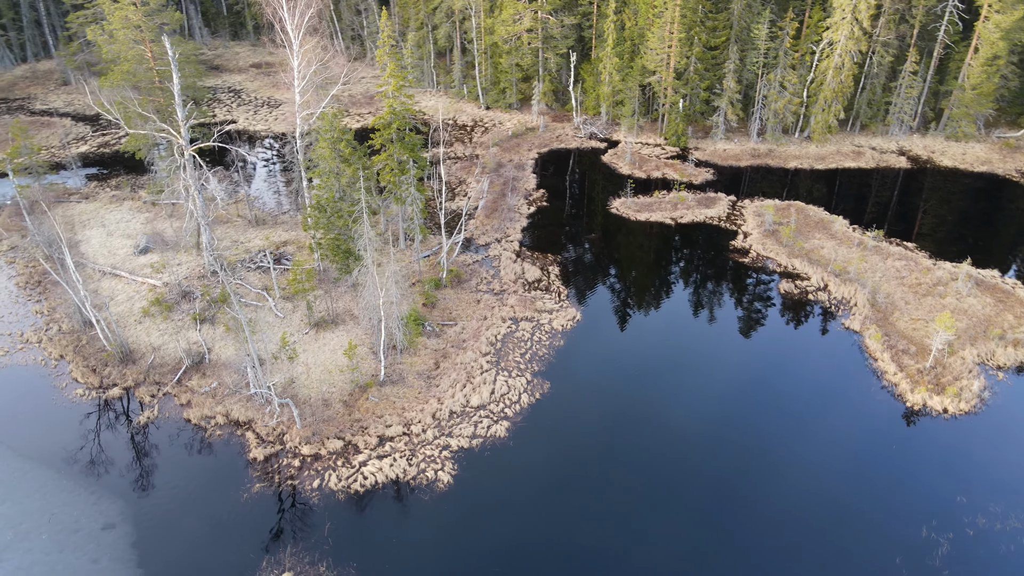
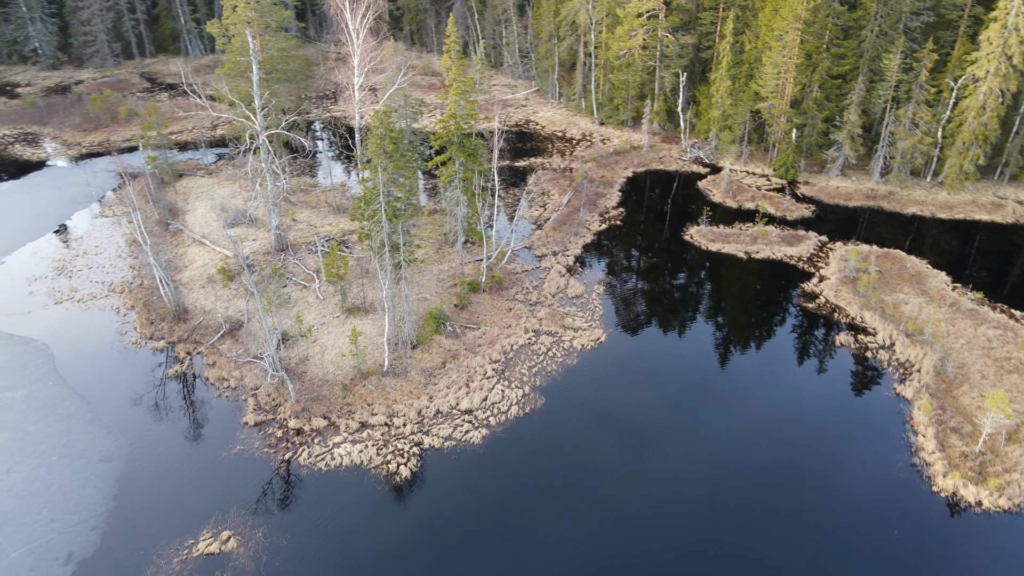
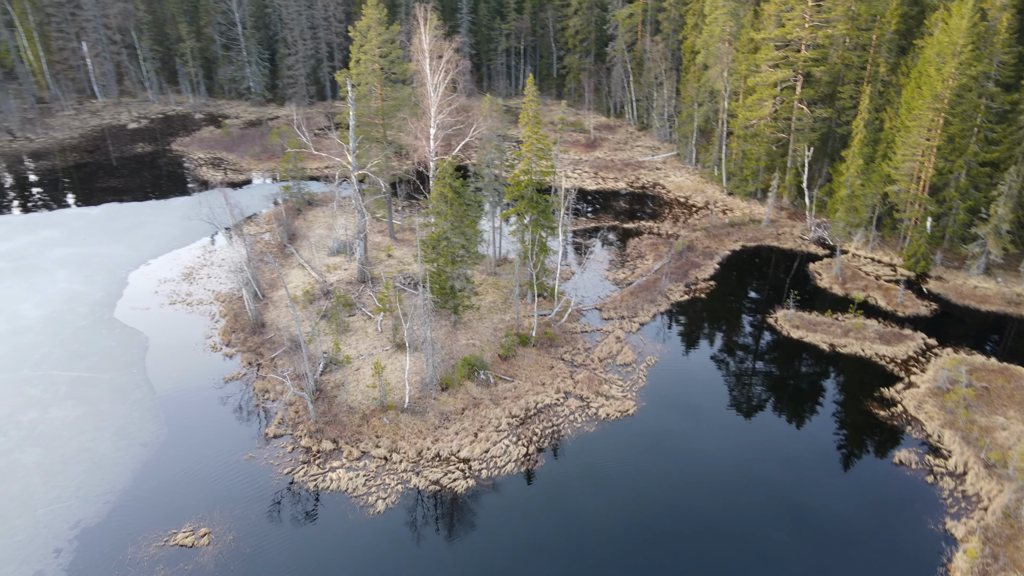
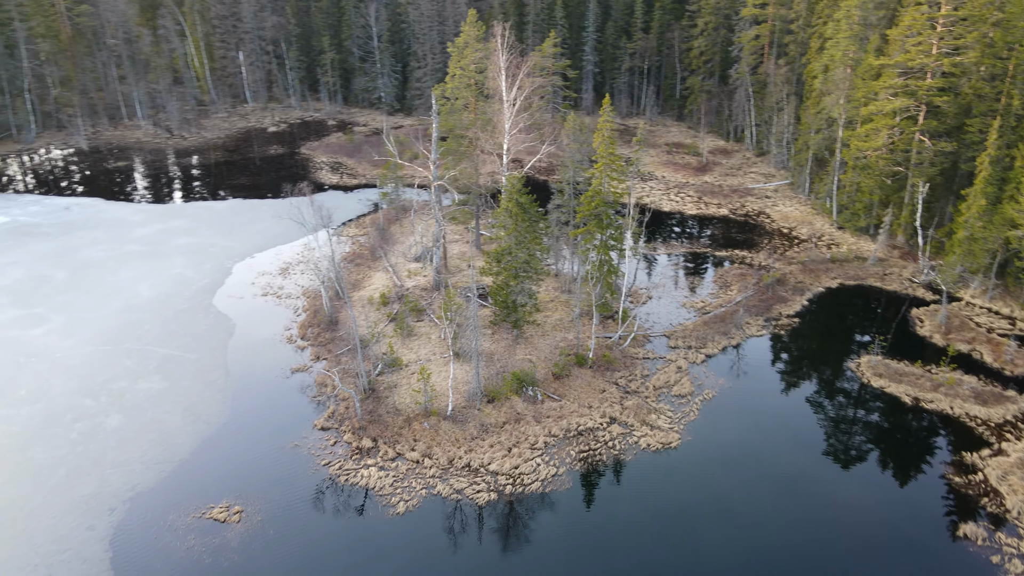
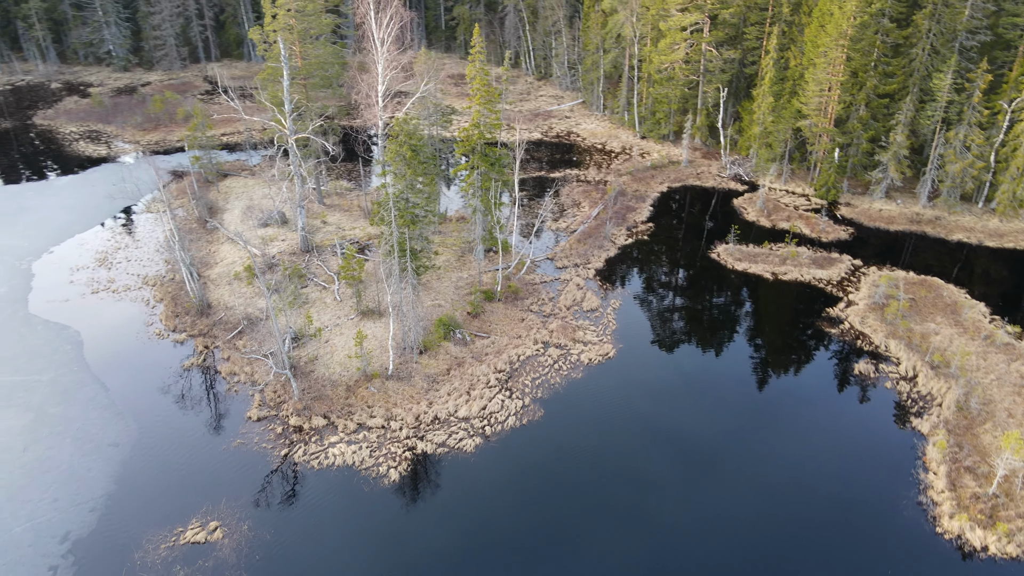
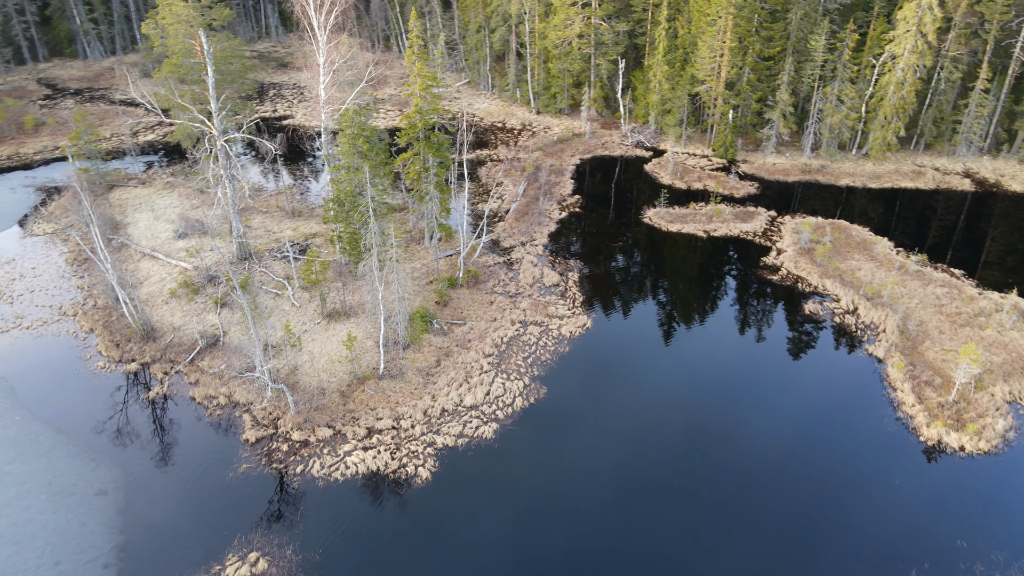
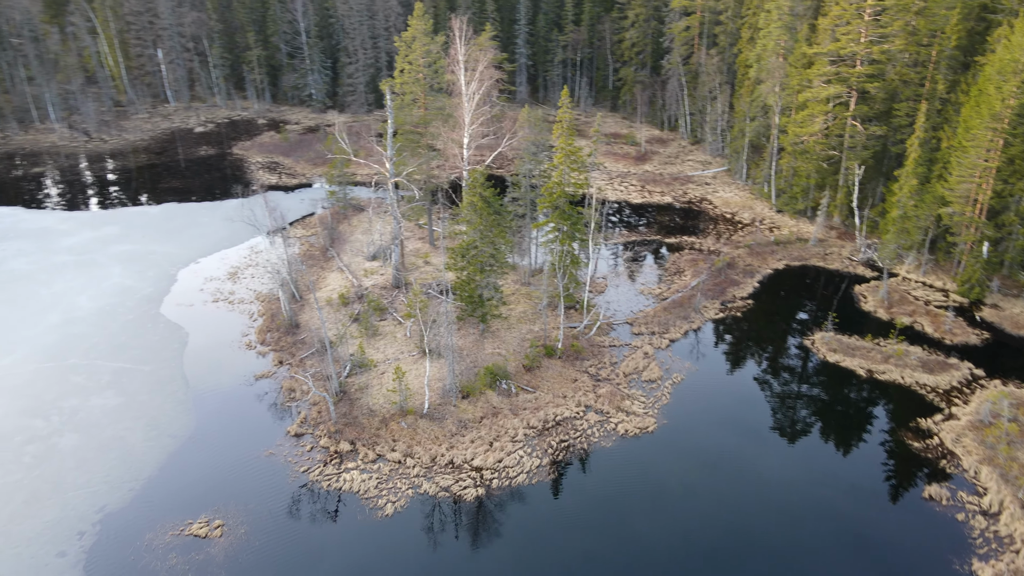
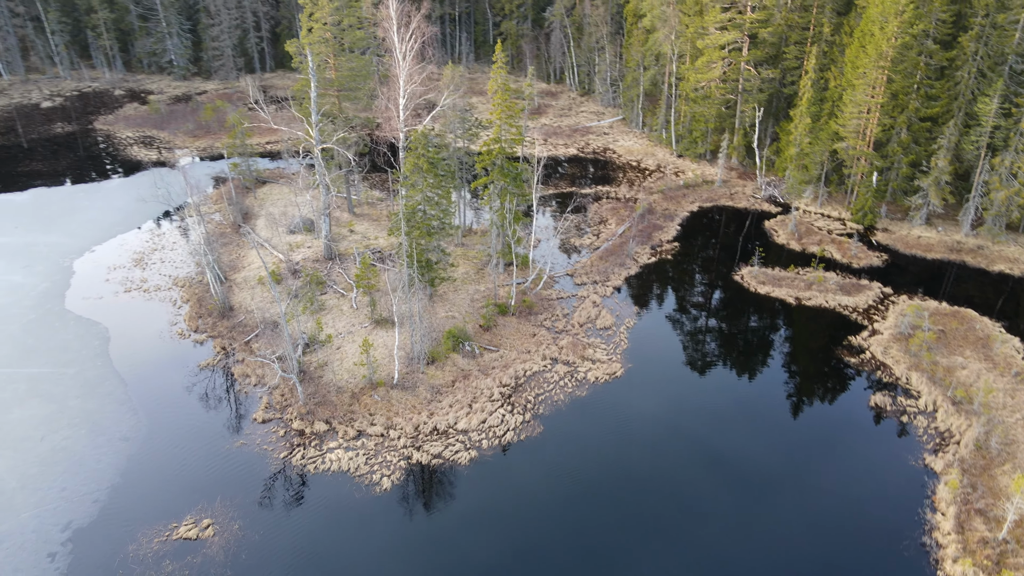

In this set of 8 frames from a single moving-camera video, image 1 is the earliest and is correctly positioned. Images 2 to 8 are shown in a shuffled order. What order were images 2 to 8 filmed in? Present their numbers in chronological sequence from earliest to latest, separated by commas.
6, 2, 5, 8, 3, 7, 4
